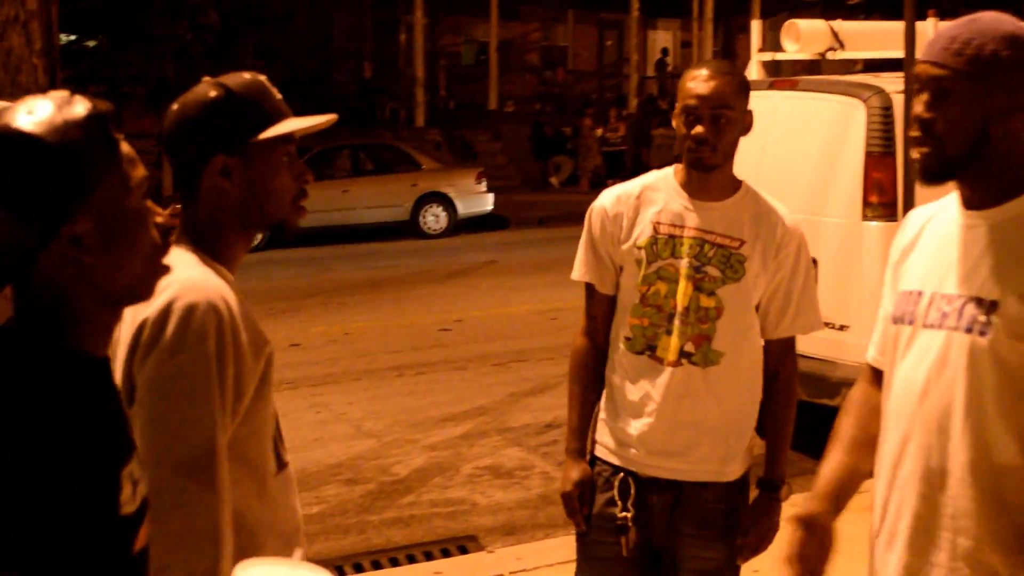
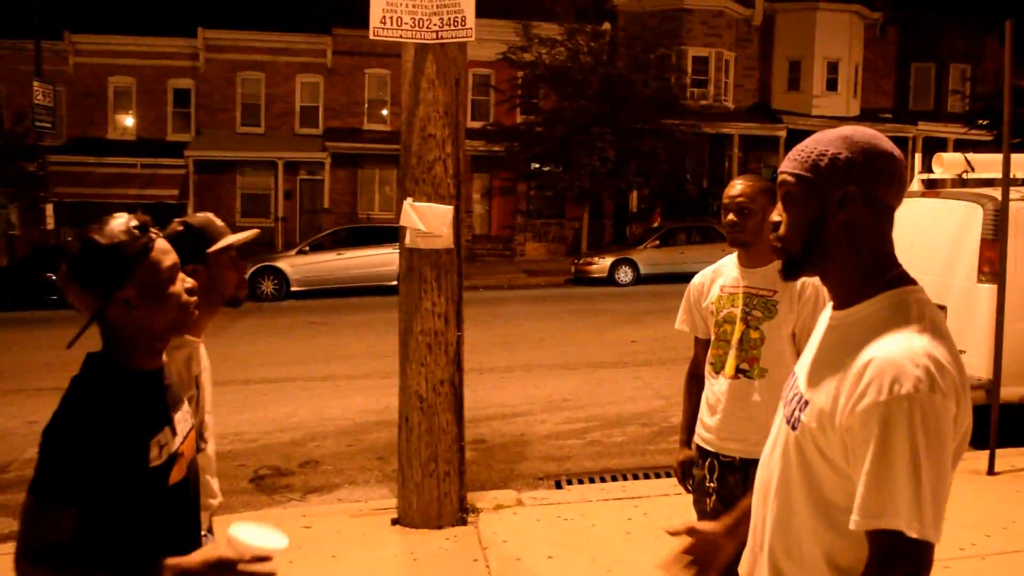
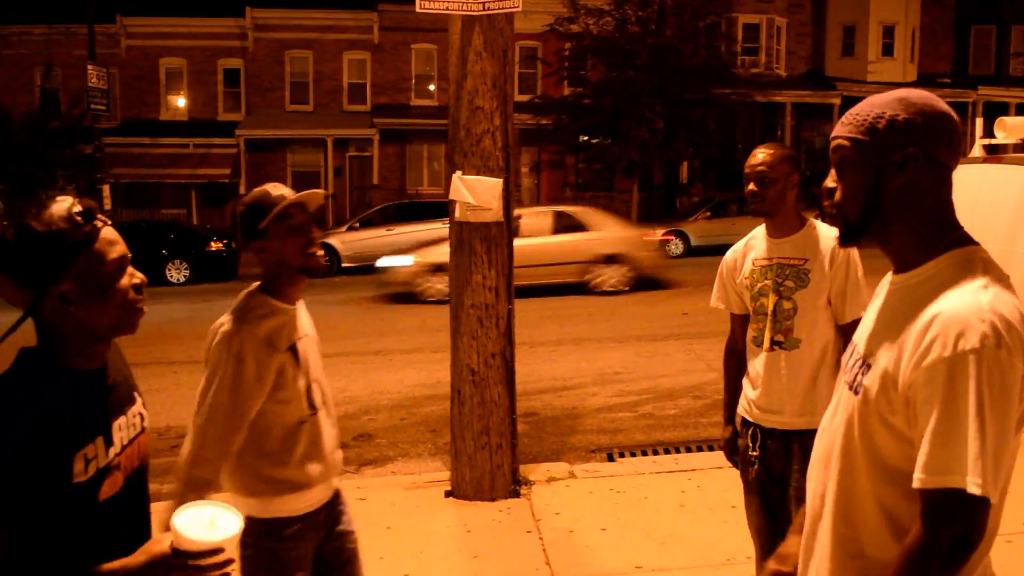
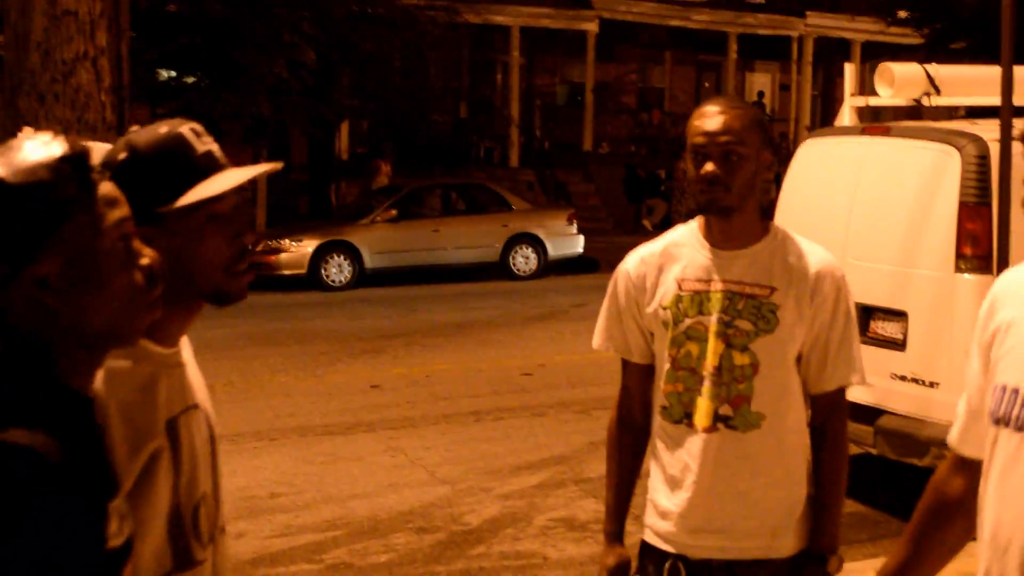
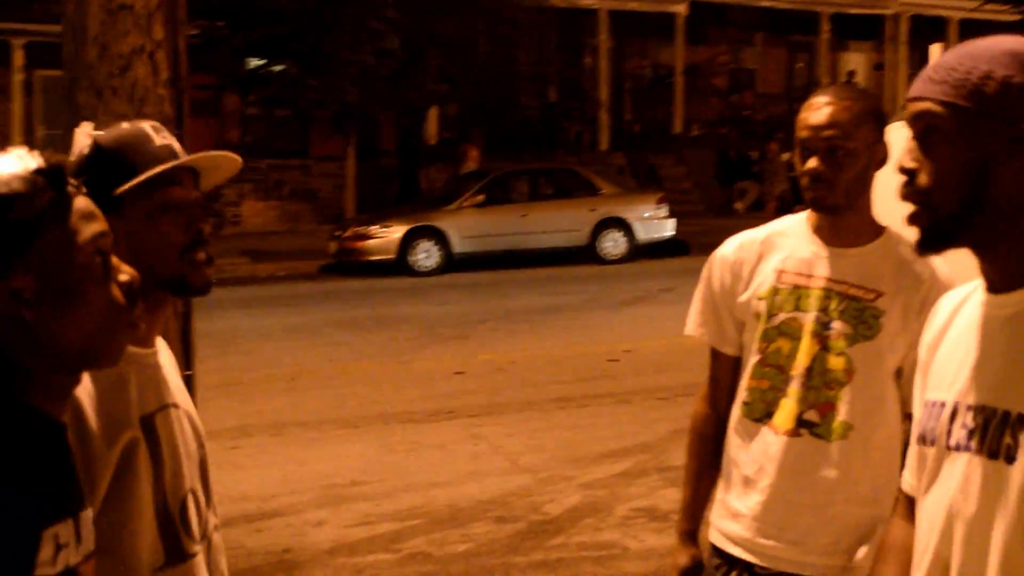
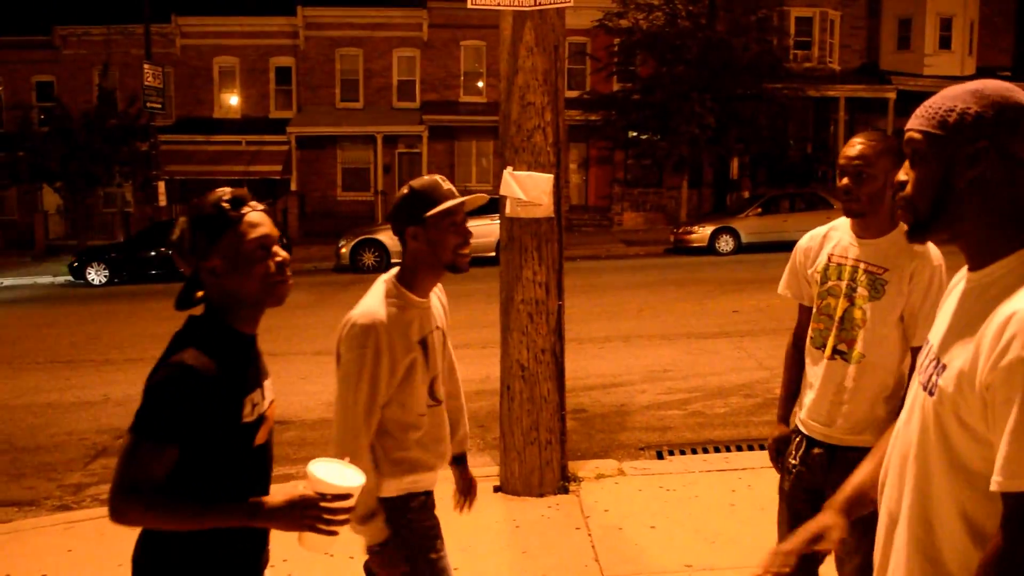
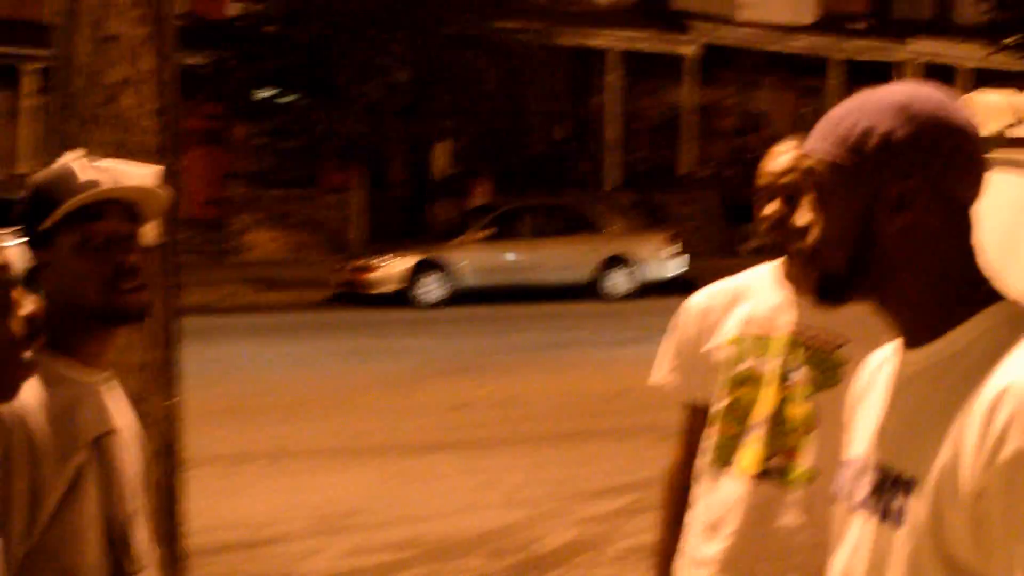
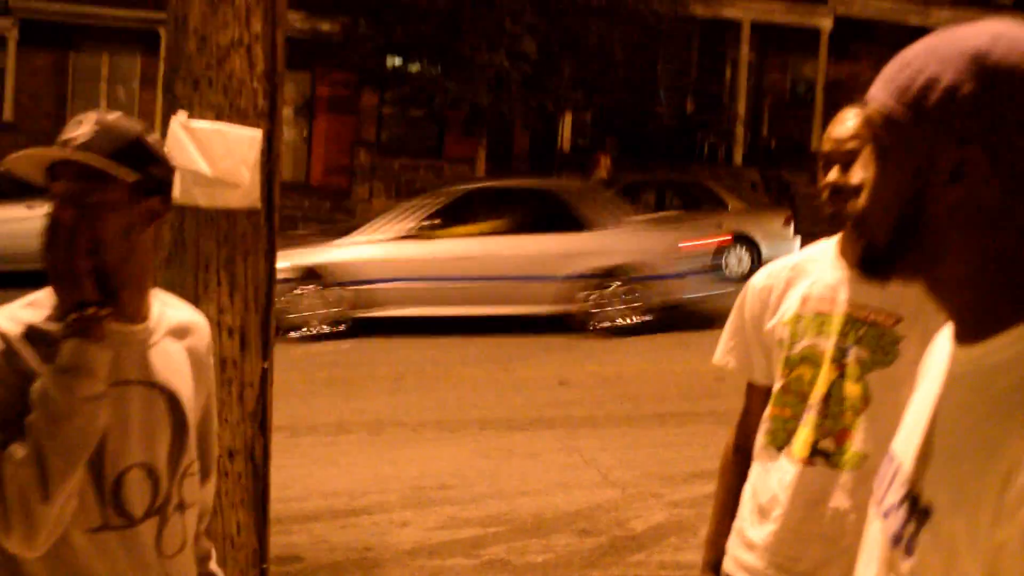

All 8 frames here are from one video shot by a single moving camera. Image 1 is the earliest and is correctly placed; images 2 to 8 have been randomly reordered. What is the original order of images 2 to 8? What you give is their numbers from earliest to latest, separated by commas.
4, 5, 7, 8, 2, 3, 6
